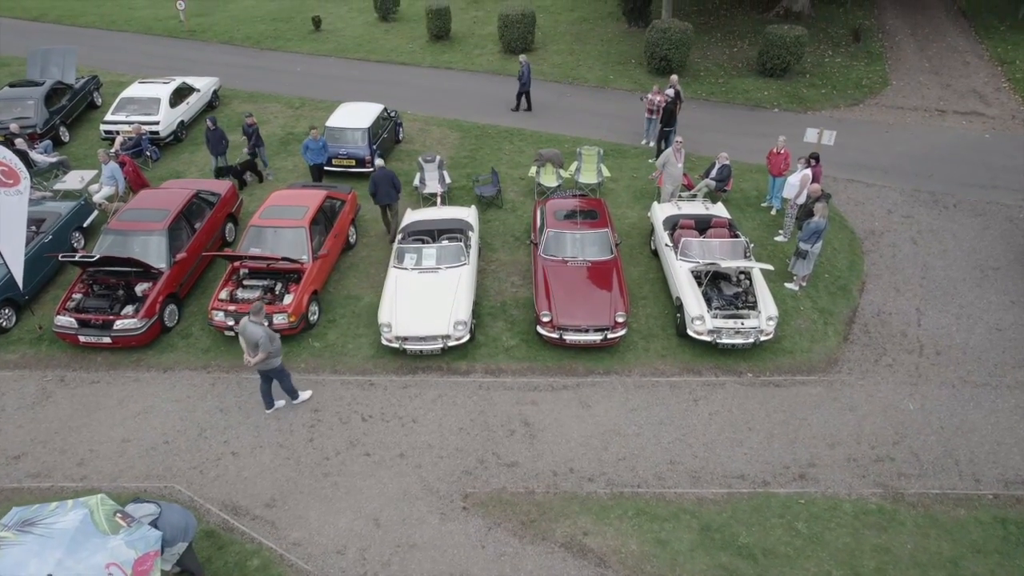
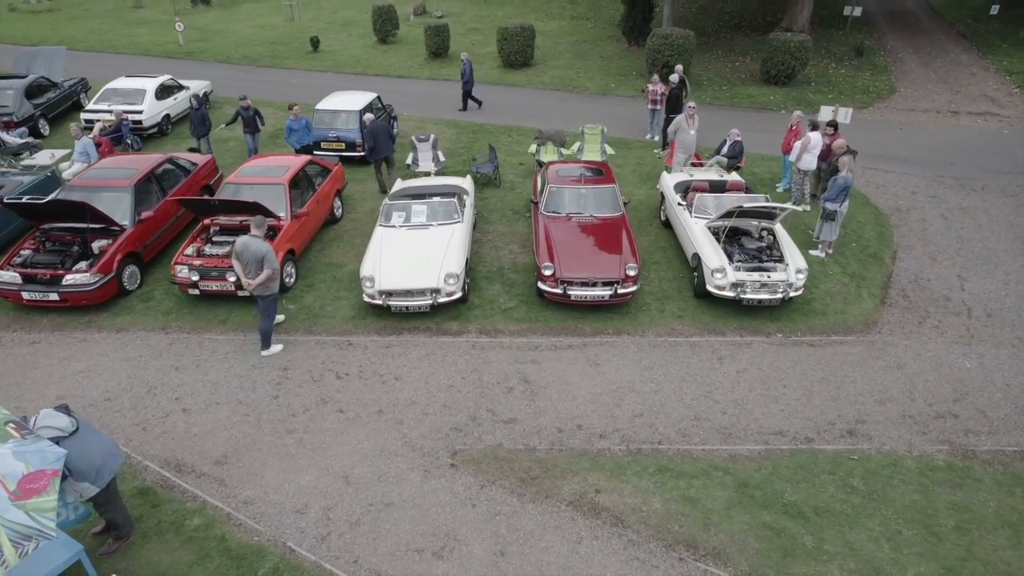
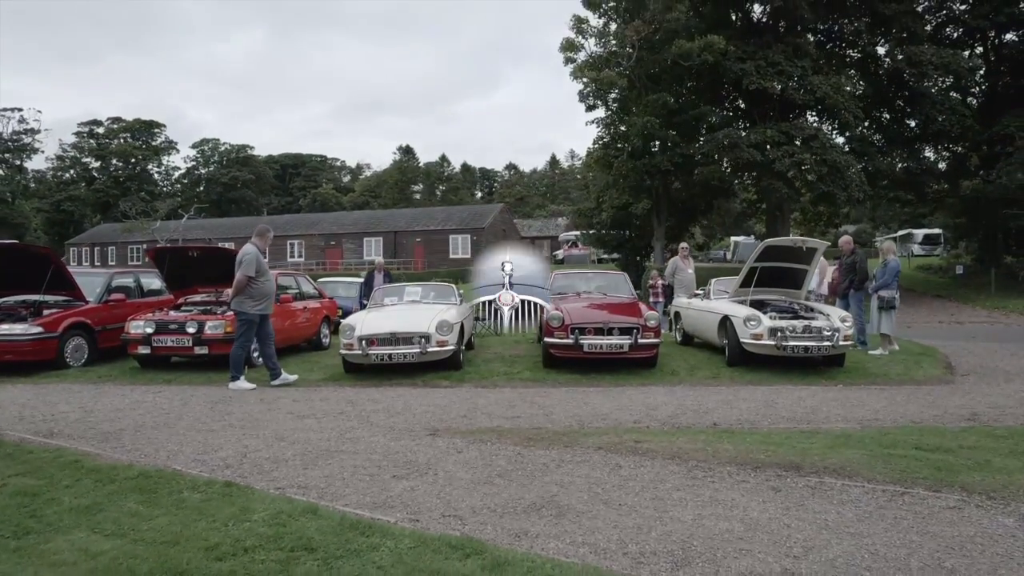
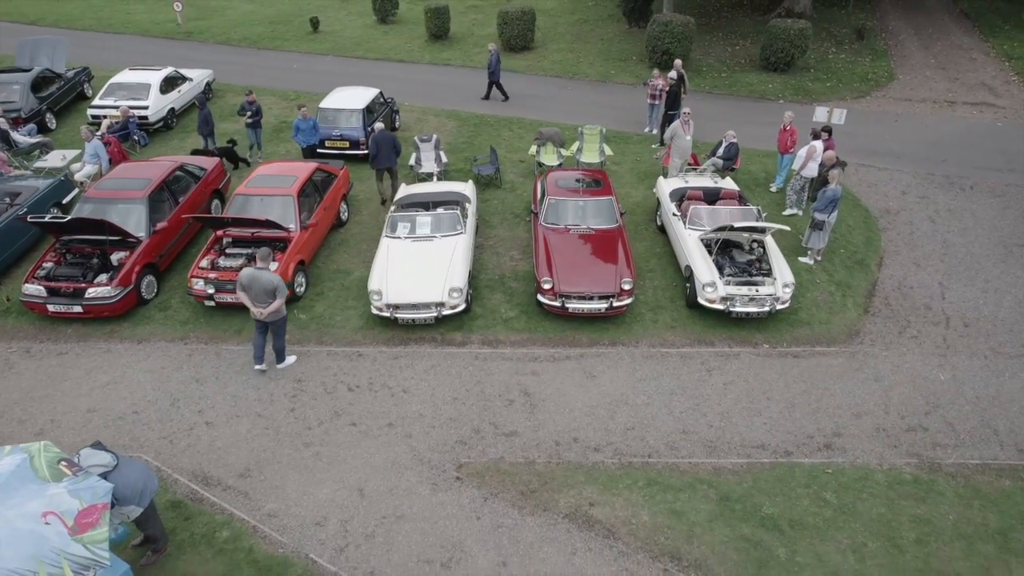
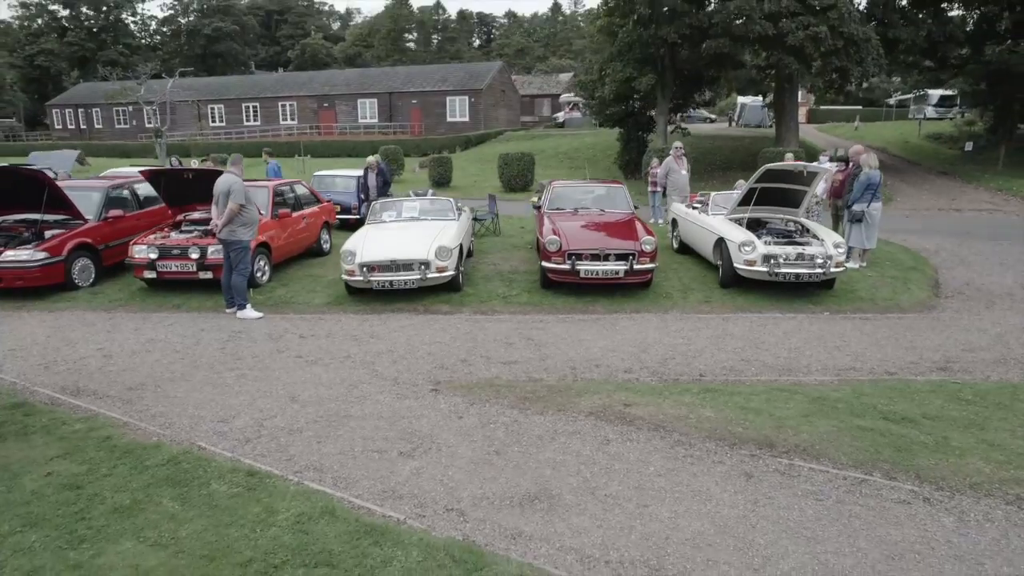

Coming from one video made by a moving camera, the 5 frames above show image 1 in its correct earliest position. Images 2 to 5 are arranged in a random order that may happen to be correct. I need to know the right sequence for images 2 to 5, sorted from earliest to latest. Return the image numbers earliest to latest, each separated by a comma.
4, 2, 5, 3
